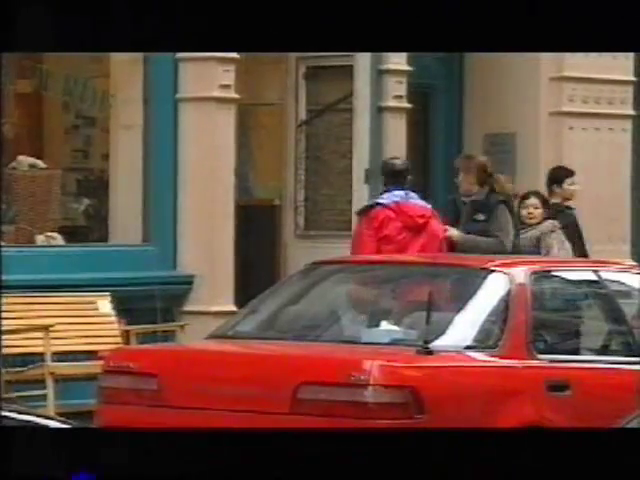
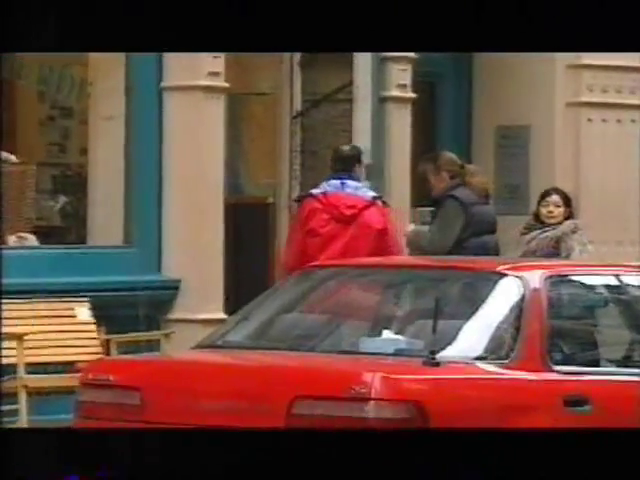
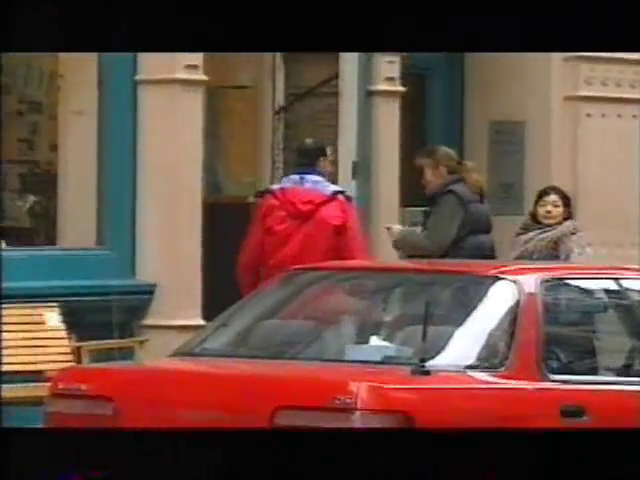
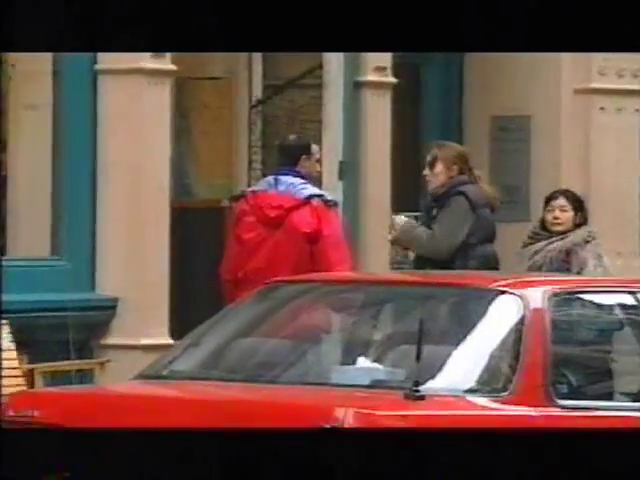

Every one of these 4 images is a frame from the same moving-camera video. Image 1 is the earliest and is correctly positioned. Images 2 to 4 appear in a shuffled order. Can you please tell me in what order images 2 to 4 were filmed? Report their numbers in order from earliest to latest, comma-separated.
2, 3, 4
